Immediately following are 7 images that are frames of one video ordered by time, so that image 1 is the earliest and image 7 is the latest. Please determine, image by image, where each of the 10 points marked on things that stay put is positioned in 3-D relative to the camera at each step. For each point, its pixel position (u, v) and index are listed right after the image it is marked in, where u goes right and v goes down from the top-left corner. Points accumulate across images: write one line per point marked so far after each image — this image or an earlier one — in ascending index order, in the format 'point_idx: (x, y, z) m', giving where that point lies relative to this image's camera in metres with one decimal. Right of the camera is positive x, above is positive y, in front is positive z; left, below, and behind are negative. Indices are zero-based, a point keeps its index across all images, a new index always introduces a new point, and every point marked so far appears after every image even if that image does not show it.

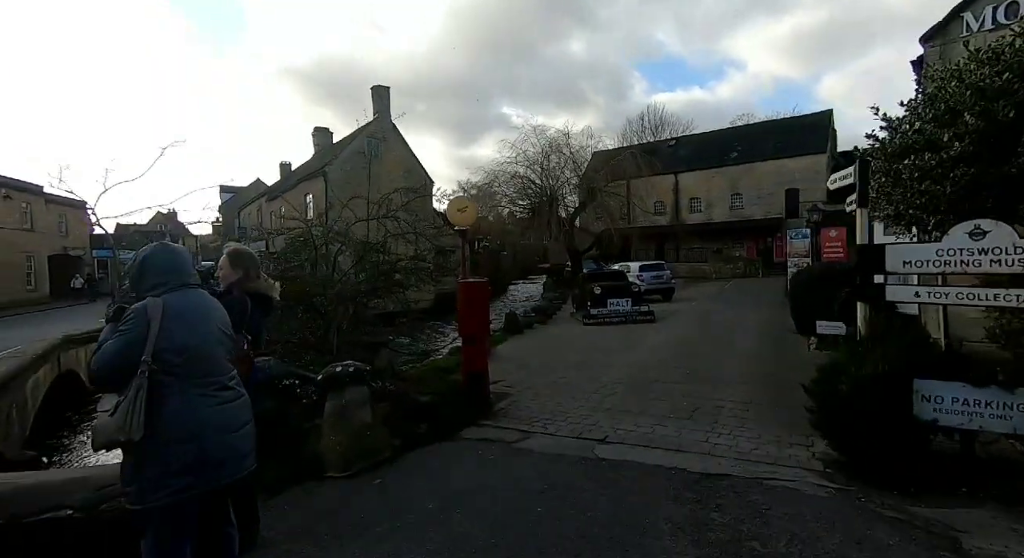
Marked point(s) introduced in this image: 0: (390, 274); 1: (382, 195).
0: (-1.9, +0.1, +7.7) m
1: (-2.2, +1.4, +8.5) m
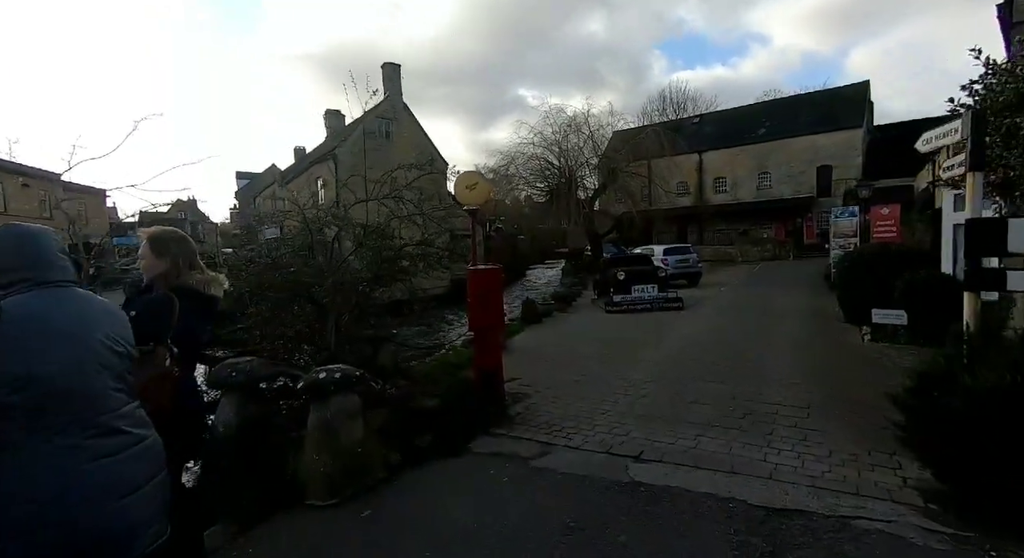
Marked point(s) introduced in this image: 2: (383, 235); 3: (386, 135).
0: (-1.6, +0.3, +7.0) m
1: (-2.0, +1.6, +7.7) m
2: (-1.8, +0.6, +7.0) m
3: (-4.9, +5.6, +19.6) m
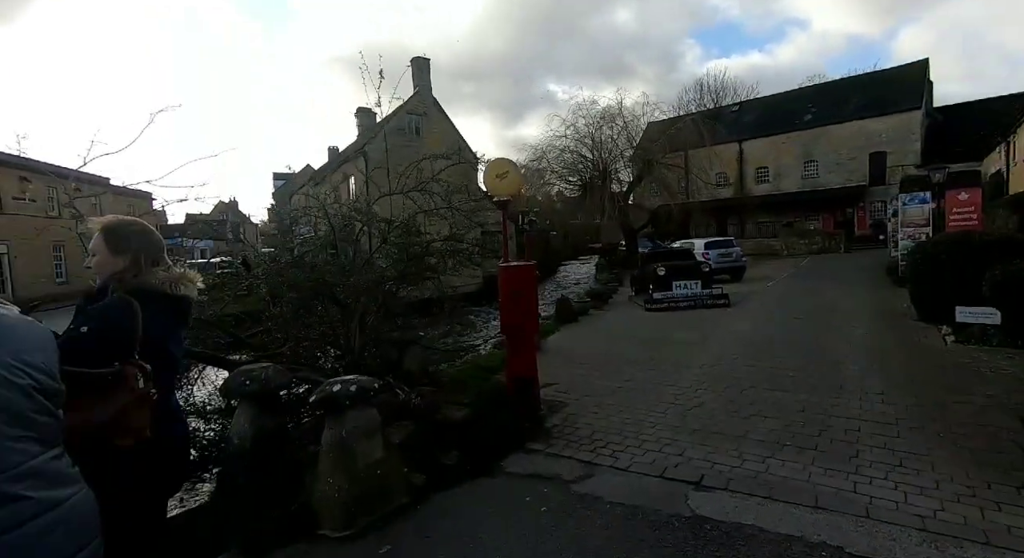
0: (-1.2, +0.3, +6.6) m
1: (-1.5, +1.7, +7.3) m
2: (-1.3, +0.6, +6.5) m
3: (-3.7, +5.7, +19.3) m
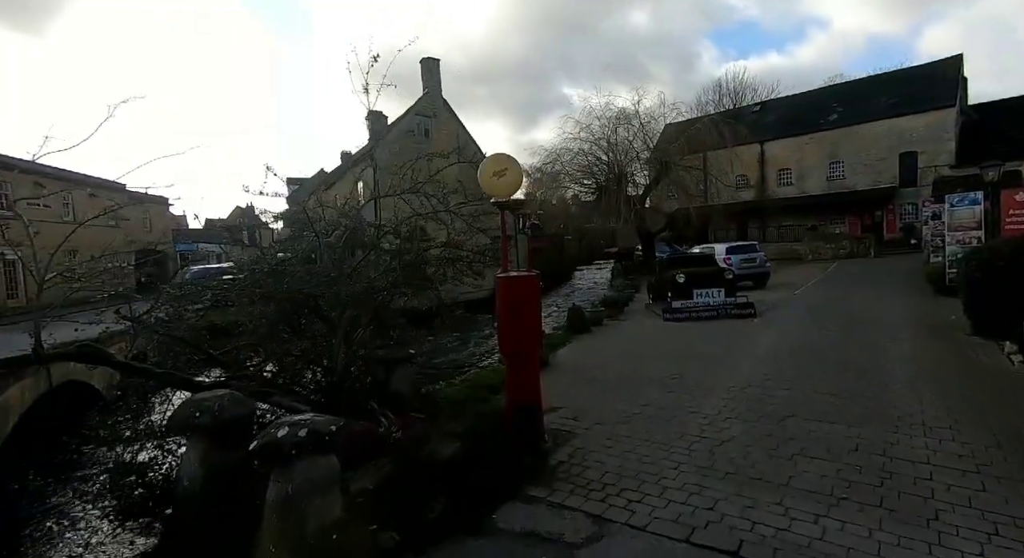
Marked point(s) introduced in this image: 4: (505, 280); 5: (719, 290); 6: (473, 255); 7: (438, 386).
0: (-1.1, +0.2, +5.9) m
1: (-1.4, +1.5, +6.7) m
2: (-1.3, +0.5, +5.9) m
3: (-3.2, +5.4, +18.8) m
4: (-0.1, 0.0, +4.5) m
5: (+4.6, -0.3, +11.2) m
6: (-0.5, +0.3, +6.4) m
7: (-1.0, -1.4, +6.6) m
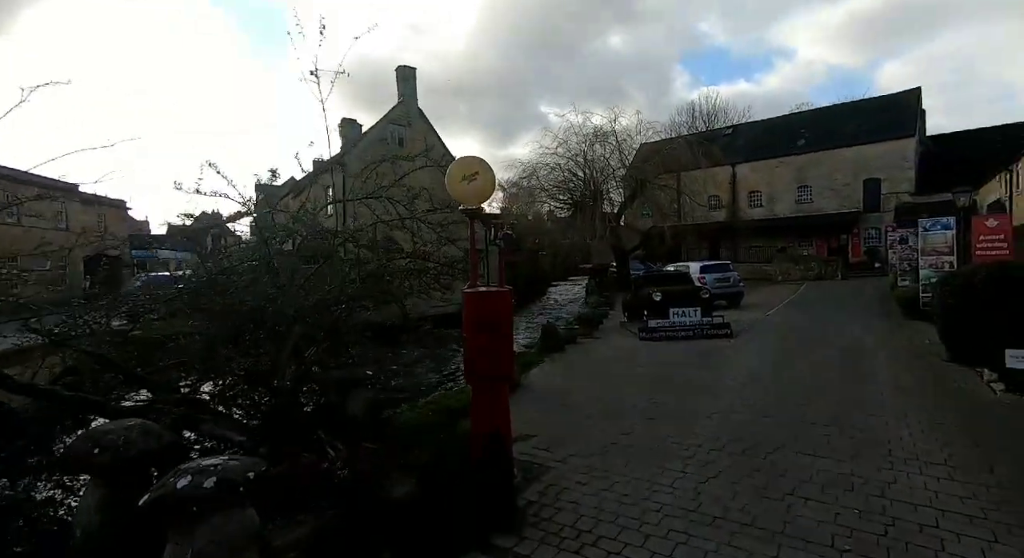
0: (-1.5, 0.0, +5.4) m
1: (-1.7, +1.4, +6.2) m
2: (-1.6, +0.4, +5.4) m
3: (-4.1, +5.0, +18.3) m
4: (-0.3, -0.1, +4.0) m
5: (+4.0, -0.7, +11.0) m
6: (-0.8, +0.1, +6.0) m
7: (-1.4, -1.6, +6.1) m
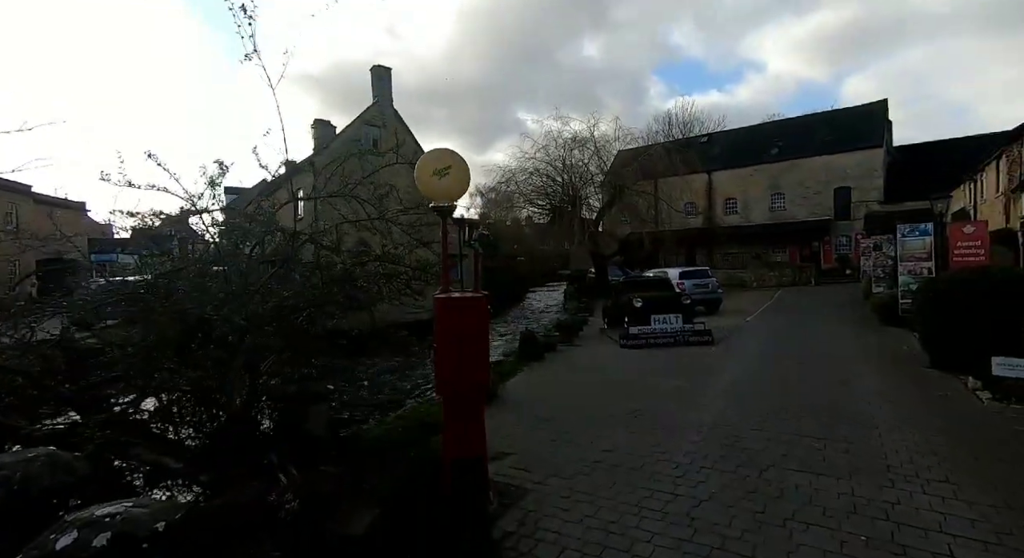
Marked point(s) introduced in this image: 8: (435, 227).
0: (-1.7, 0.0, +5.0) m
1: (-2.0, +1.3, +5.8) m
2: (-1.9, +0.3, +5.0) m
3: (-4.9, +4.8, +17.8) m
4: (-0.5, -0.2, +3.7) m
5: (+3.5, -0.8, +10.8) m
6: (-1.1, +0.1, +5.6) m
7: (-1.6, -1.6, +5.6) m
8: (-1.0, +0.6, +6.0) m
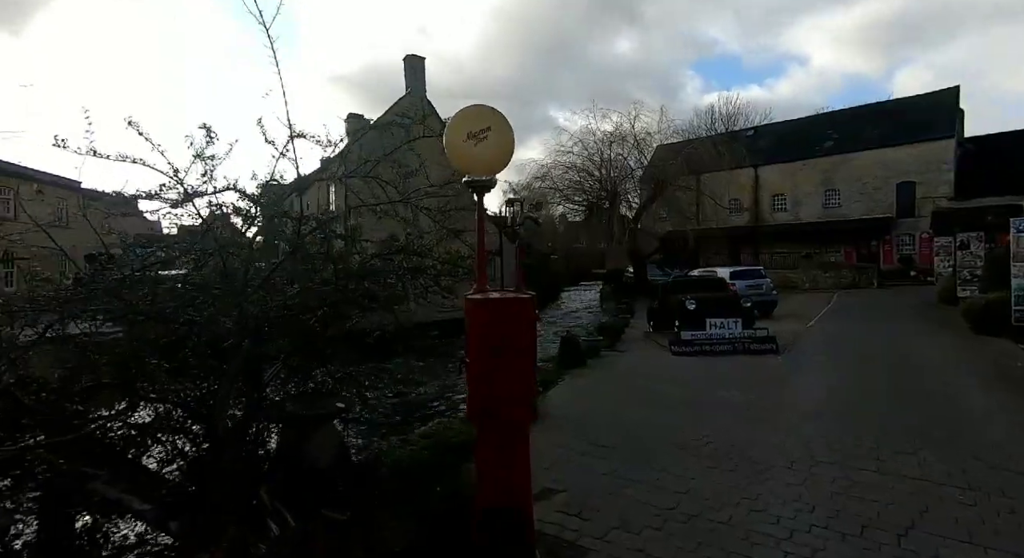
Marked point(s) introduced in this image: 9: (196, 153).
0: (-1.3, 0.0, +4.2) m
1: (-1.5, +1.4, +5.0) m
2: (-1.4, +0.4, +4.2) m
3: (-3.6, +4.9, +17.2) m
4: (-0.2, -0.1, +2.8) m
5: (+4.3, -0.8, +9.6) m
6: (-0.7, +0.1, +4.7) m
7: (-1.2, -1.6, +4.8) m
8: (-0.5, +0.7, +5.2) m
9: (-2.2, +0.9, +3.4) m
